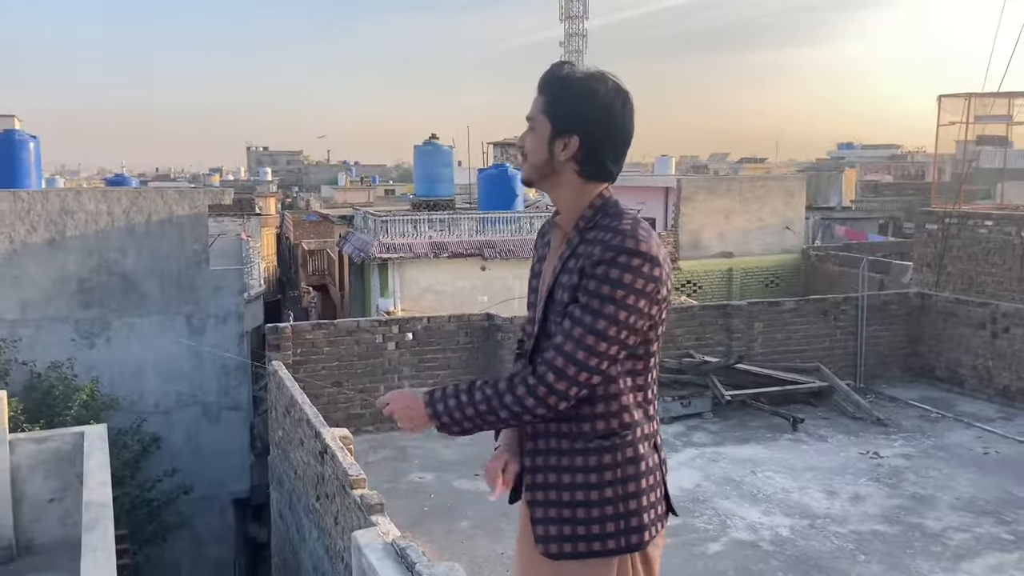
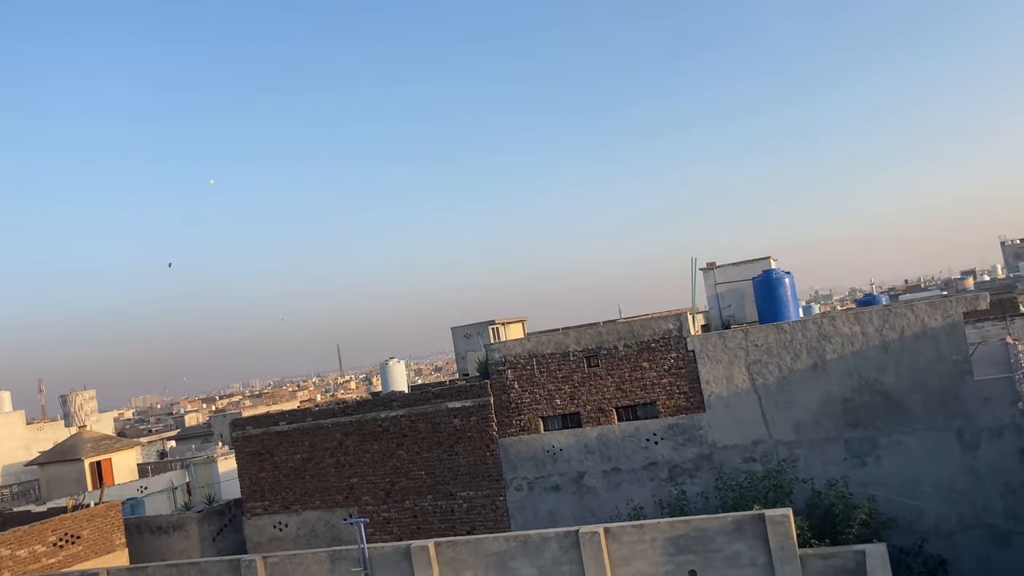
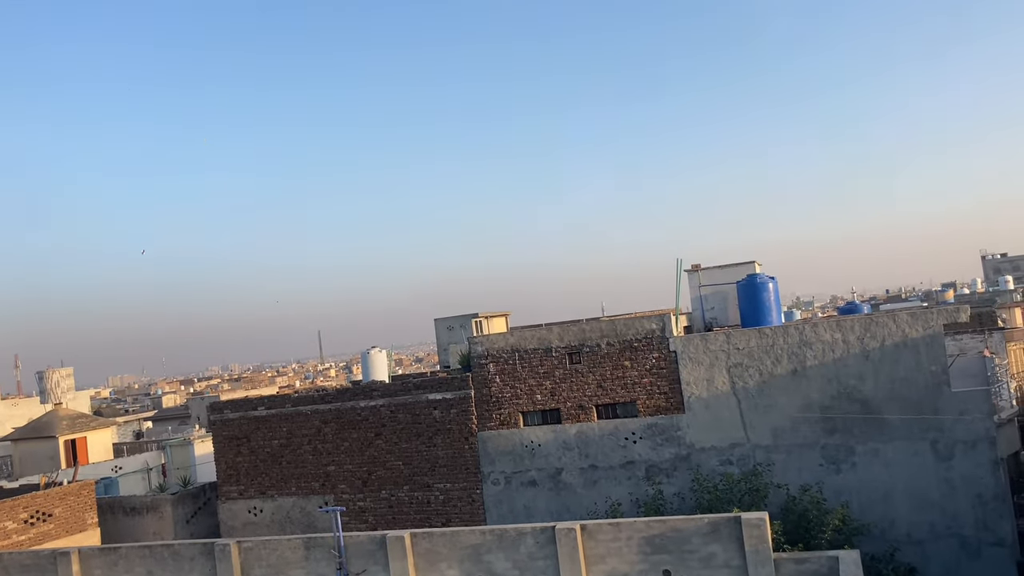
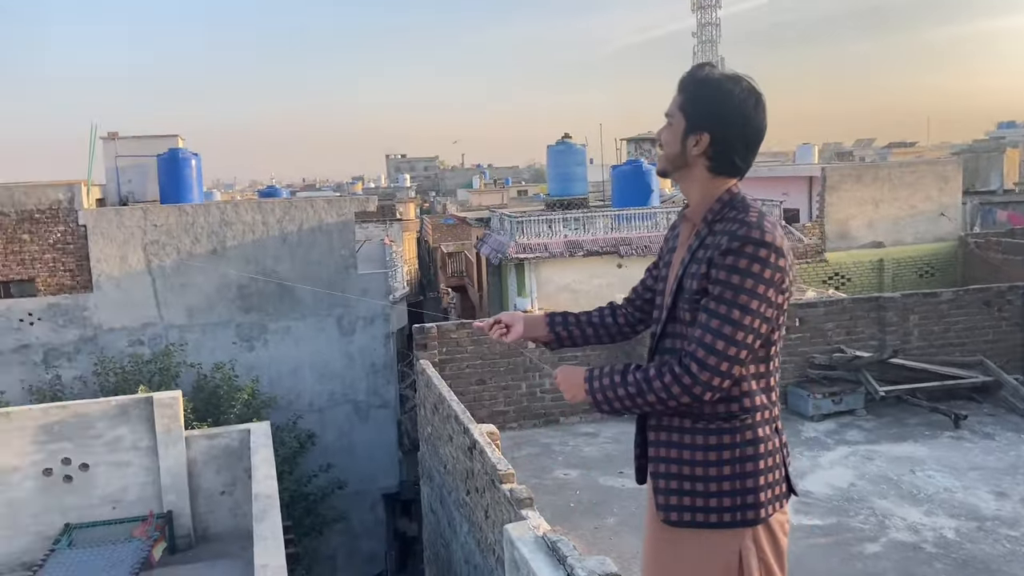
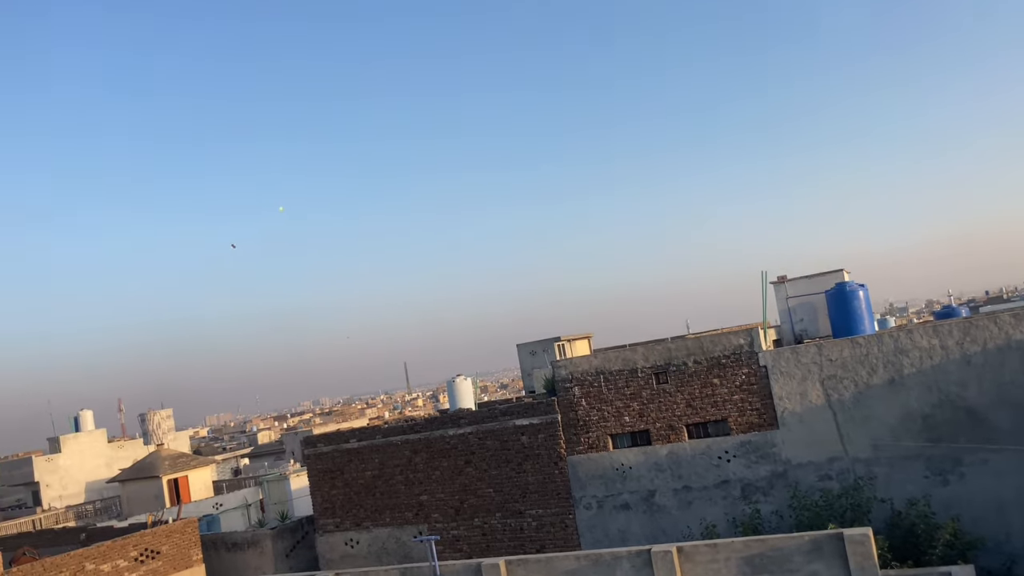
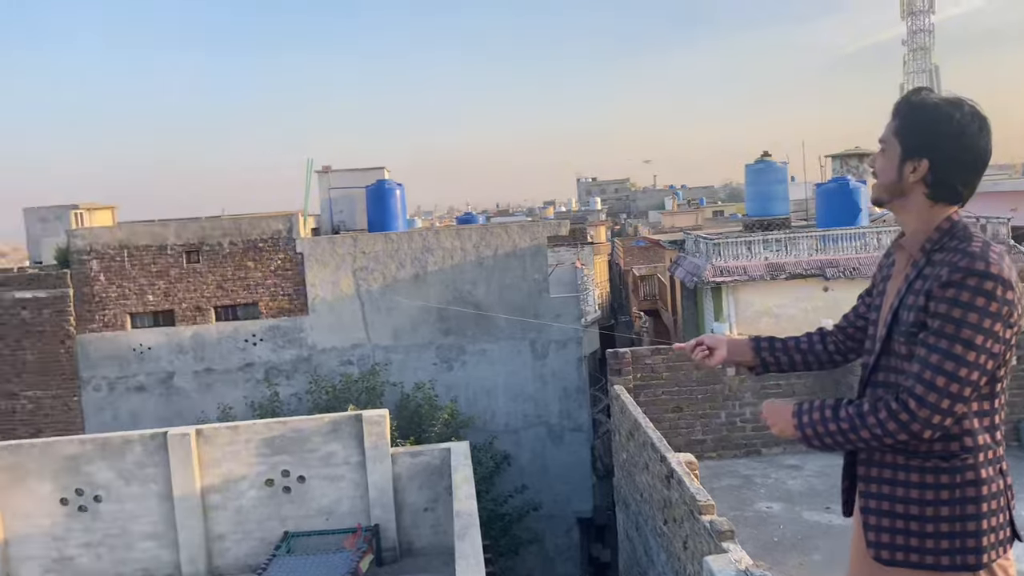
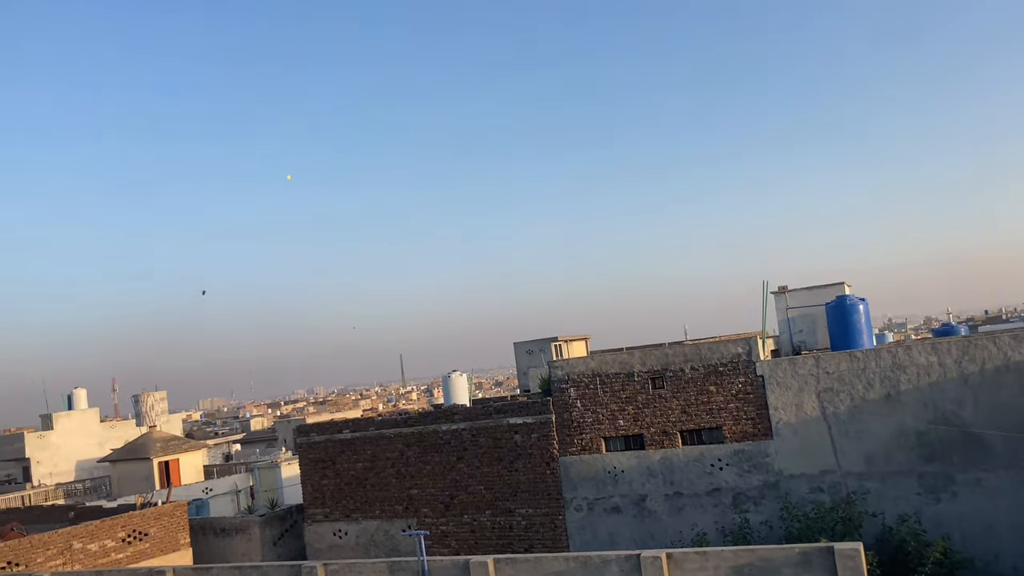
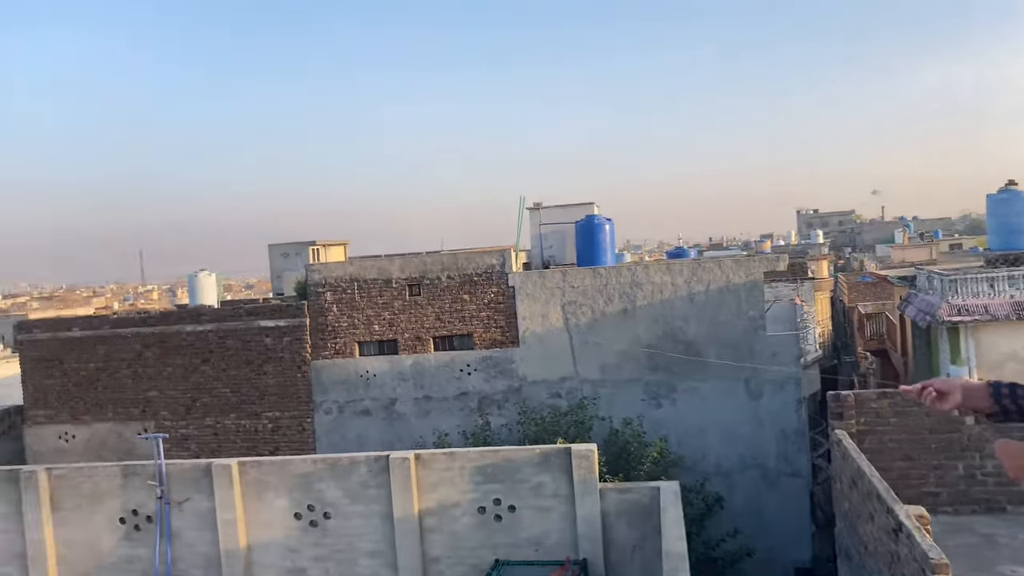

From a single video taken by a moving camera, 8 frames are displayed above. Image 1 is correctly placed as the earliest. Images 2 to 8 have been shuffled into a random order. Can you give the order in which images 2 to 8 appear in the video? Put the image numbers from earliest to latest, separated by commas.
4, 6, 8, 3, 7, 2, 5
